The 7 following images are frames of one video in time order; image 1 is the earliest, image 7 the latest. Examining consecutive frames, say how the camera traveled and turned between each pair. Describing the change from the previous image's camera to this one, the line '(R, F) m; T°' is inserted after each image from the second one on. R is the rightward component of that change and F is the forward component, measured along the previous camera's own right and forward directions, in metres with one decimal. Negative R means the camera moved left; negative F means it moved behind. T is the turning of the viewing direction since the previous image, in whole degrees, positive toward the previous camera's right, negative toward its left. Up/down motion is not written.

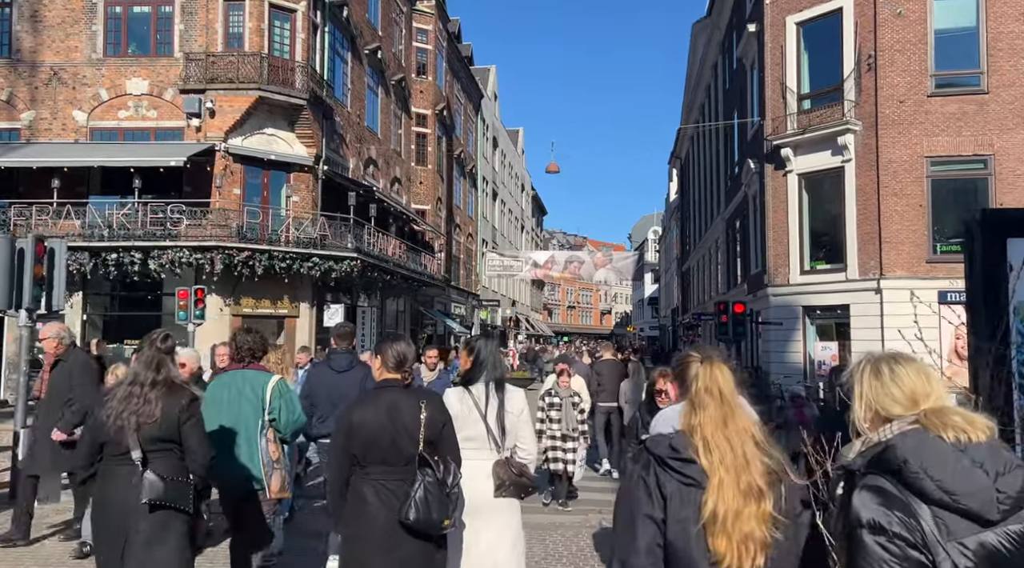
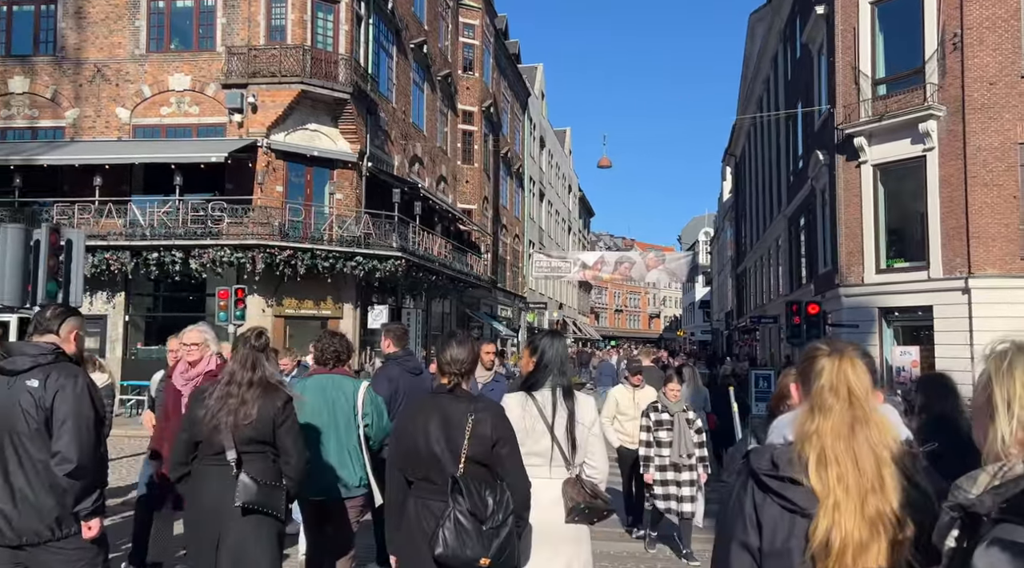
(-0.2, +1.1) m; -3°
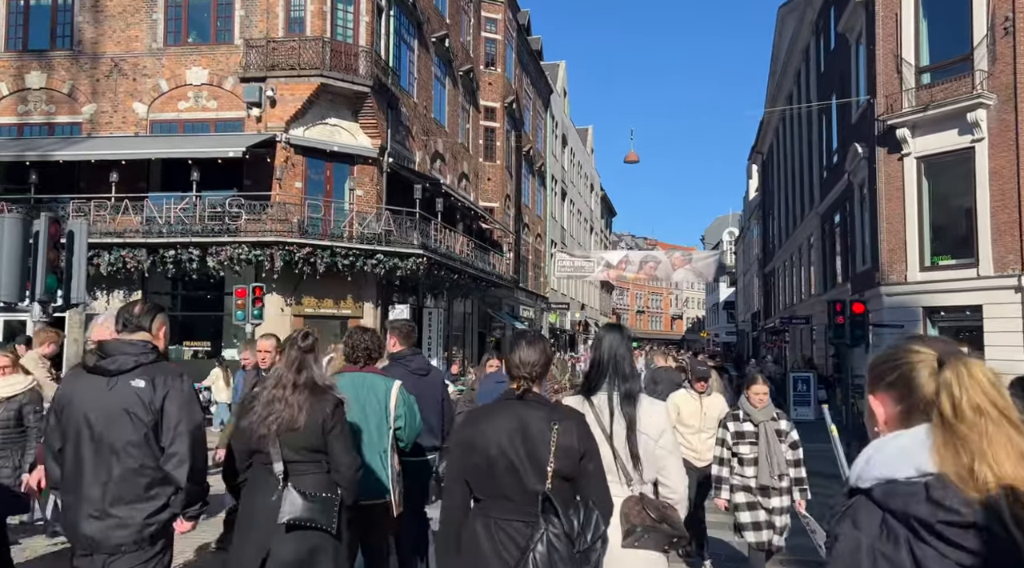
(-0.1, +0.7) m; -1°
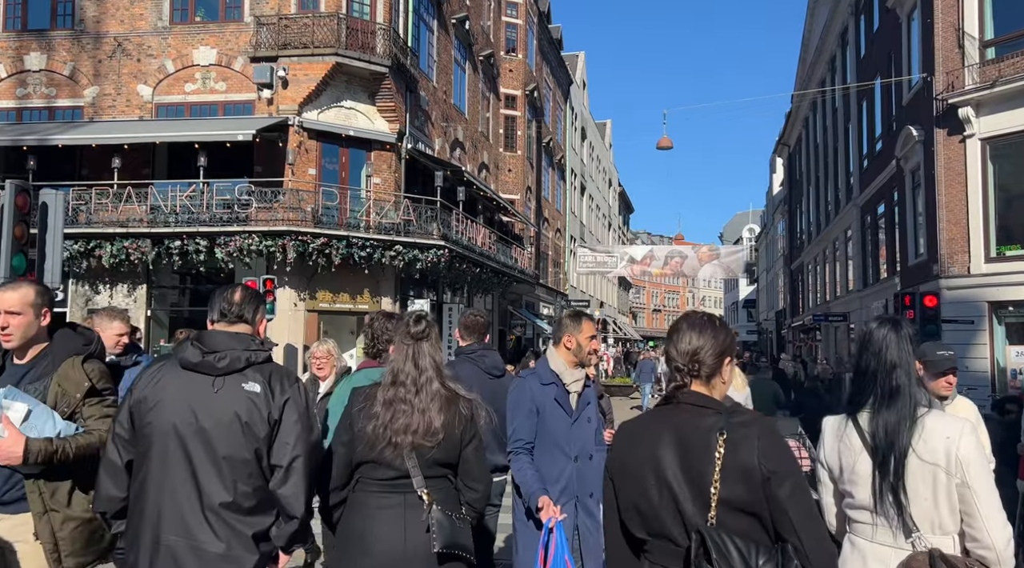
(-0.4, +1.4) m; -1°
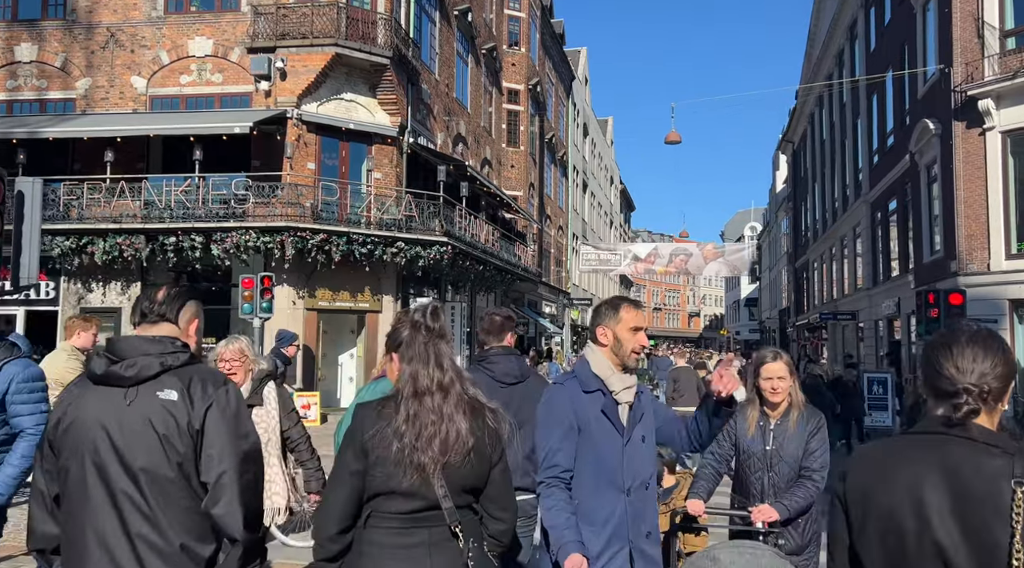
(-0.2, +0.6) m; 0°
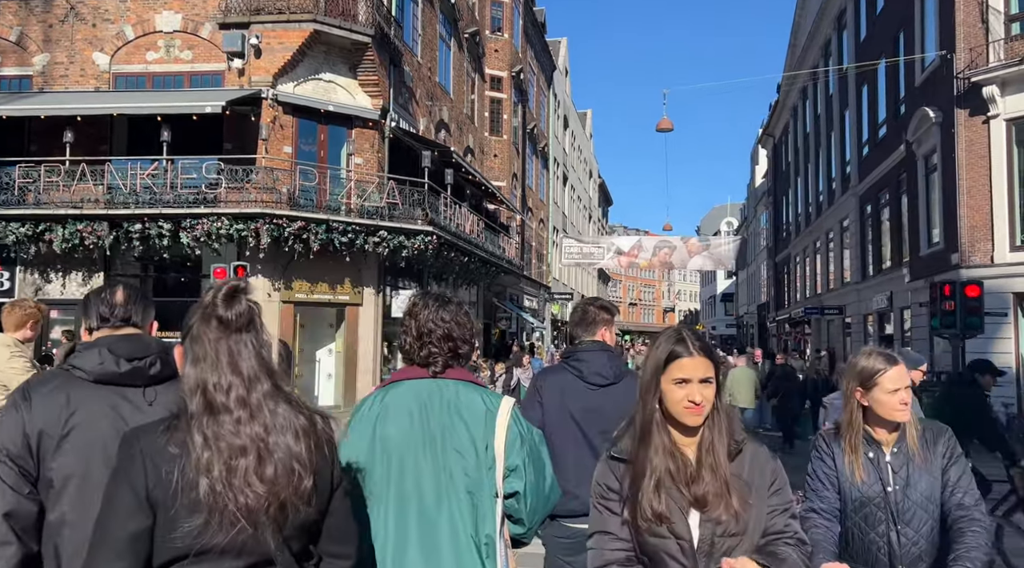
(-0.4, +0.9) m; +2°
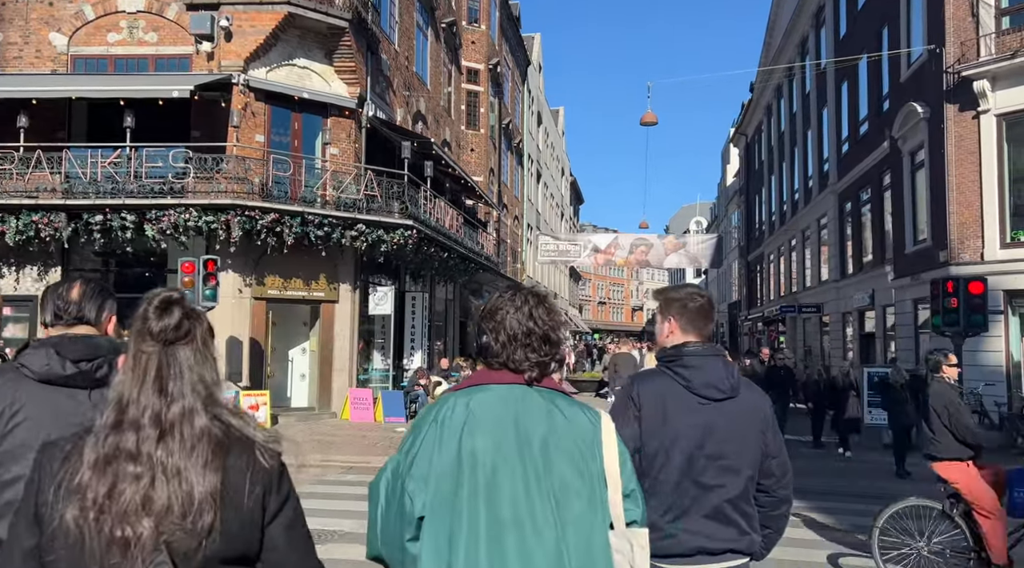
(-0.4, +0.7) m; +2°
